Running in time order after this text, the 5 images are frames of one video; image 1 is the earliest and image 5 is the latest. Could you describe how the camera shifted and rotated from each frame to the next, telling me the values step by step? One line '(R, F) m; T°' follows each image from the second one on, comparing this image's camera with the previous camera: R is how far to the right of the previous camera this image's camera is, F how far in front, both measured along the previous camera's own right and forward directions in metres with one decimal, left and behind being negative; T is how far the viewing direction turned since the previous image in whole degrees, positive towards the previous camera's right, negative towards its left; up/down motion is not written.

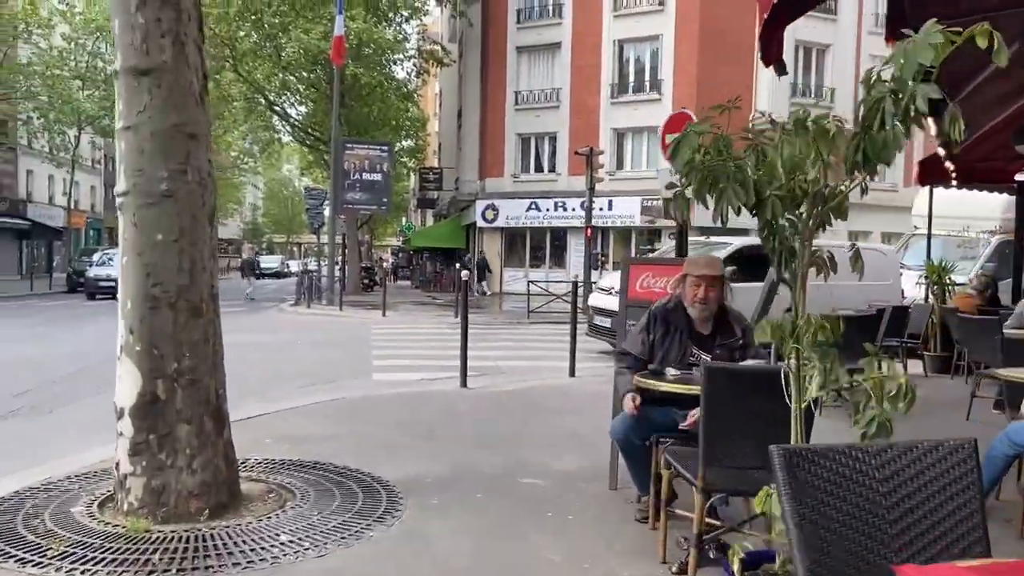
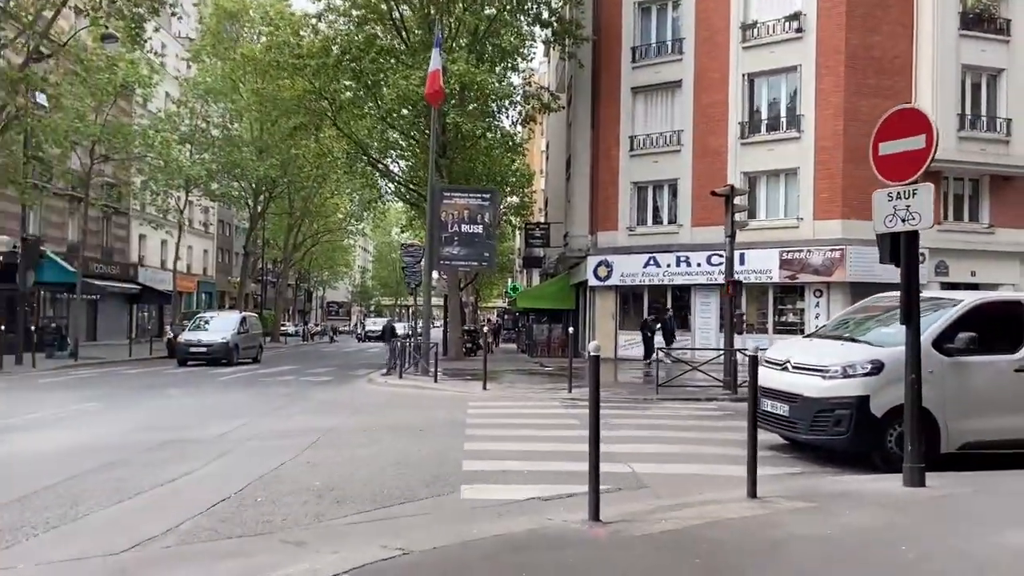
(-0.3, +2.9) m; -8°
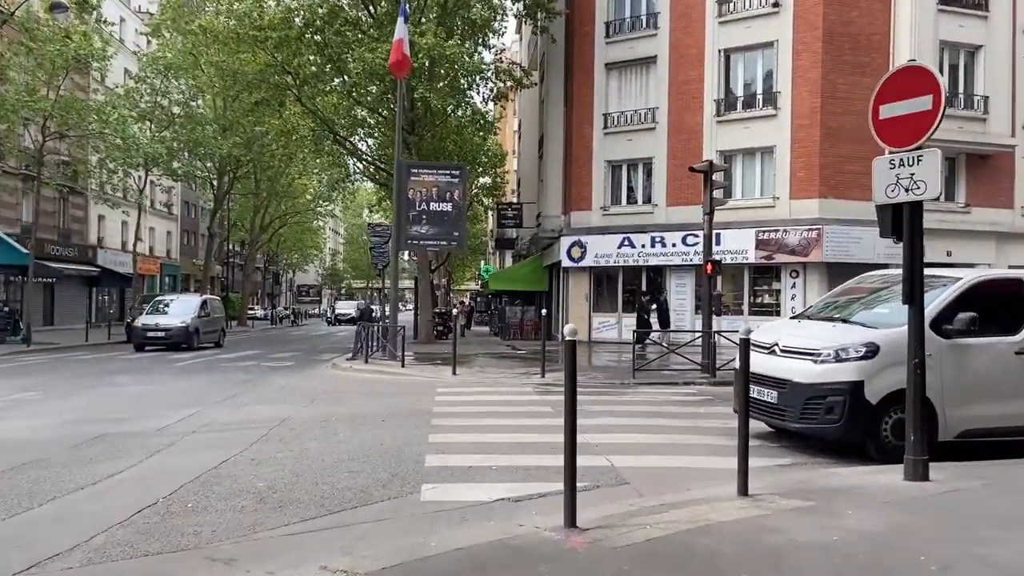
(+0.1, +0.7) m; +2°
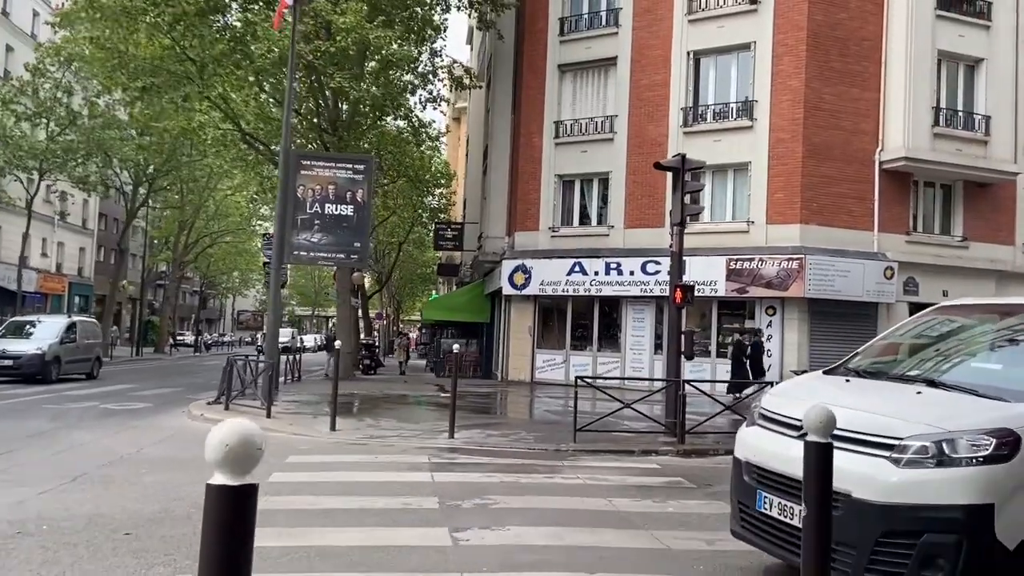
(+0.7, +3.7) m; +3°
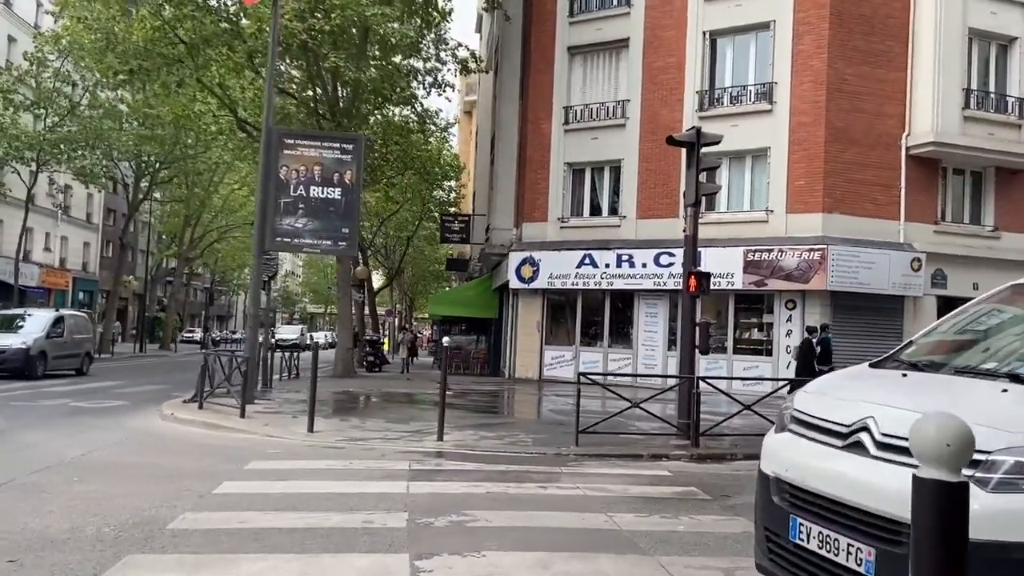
(+0.2, +1.0) m; -1°
